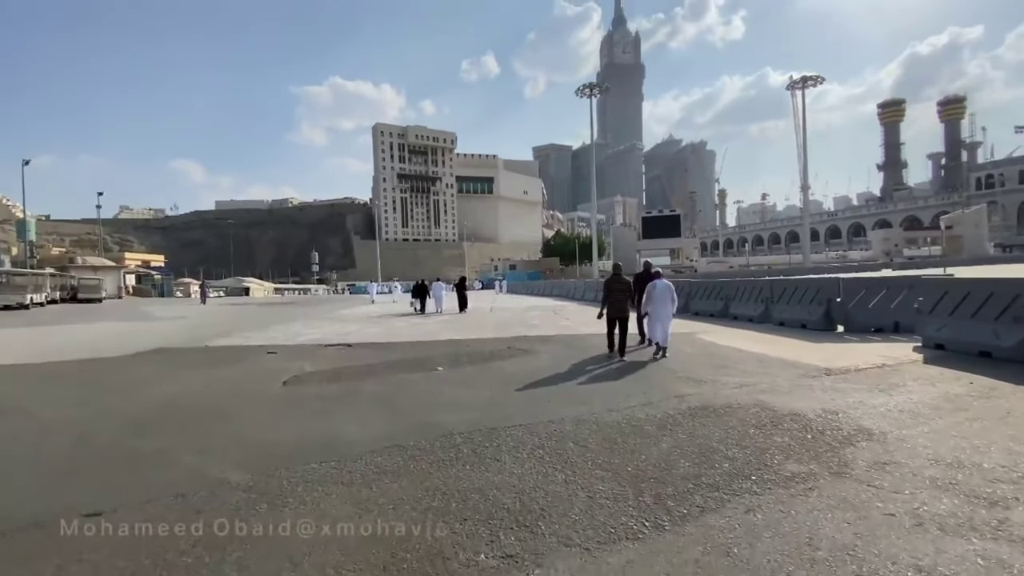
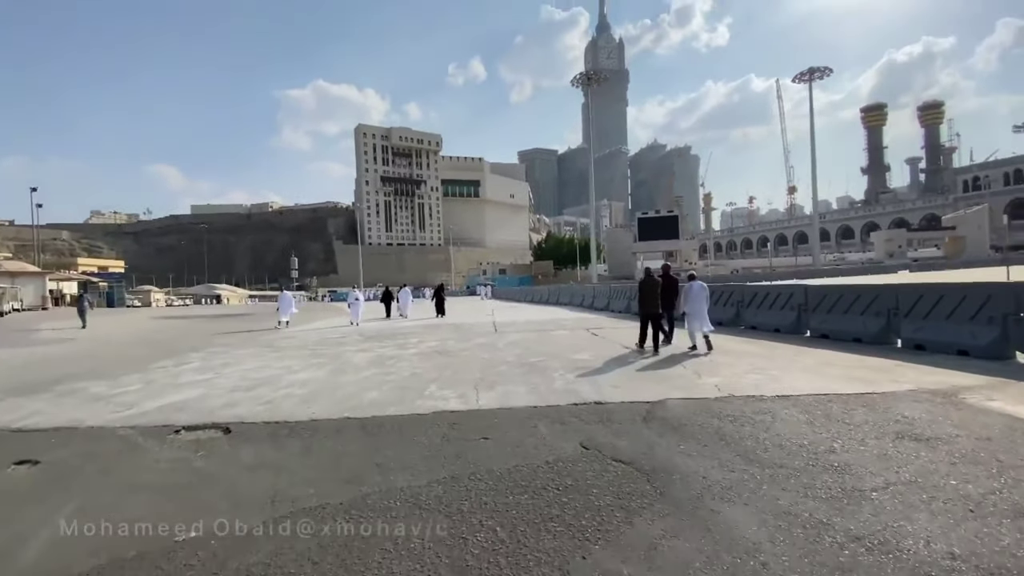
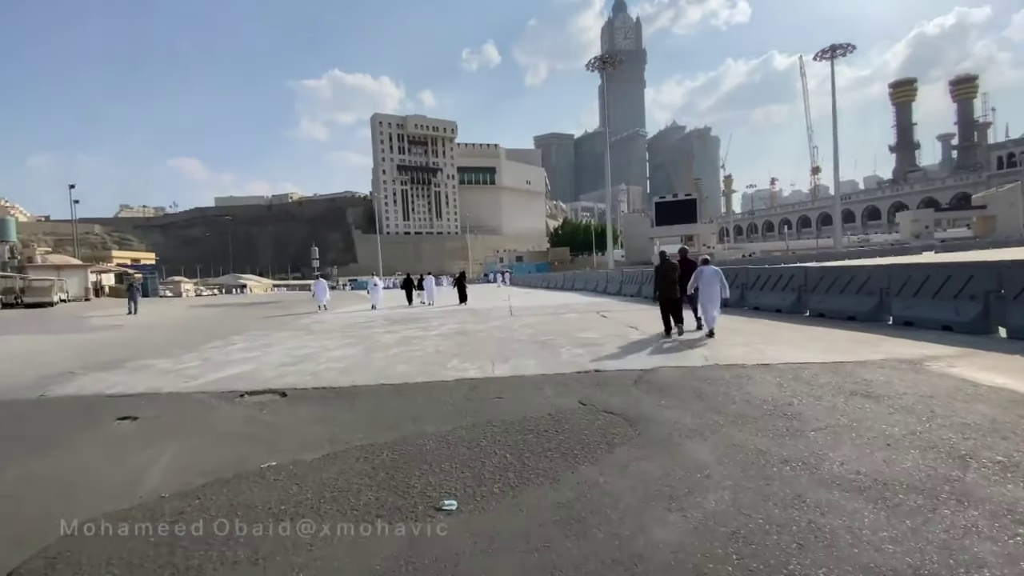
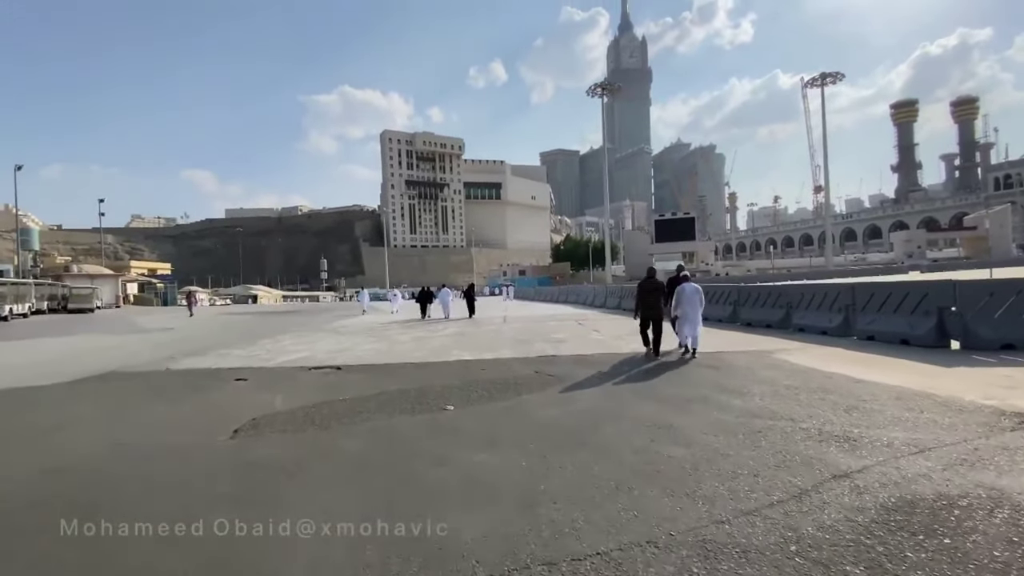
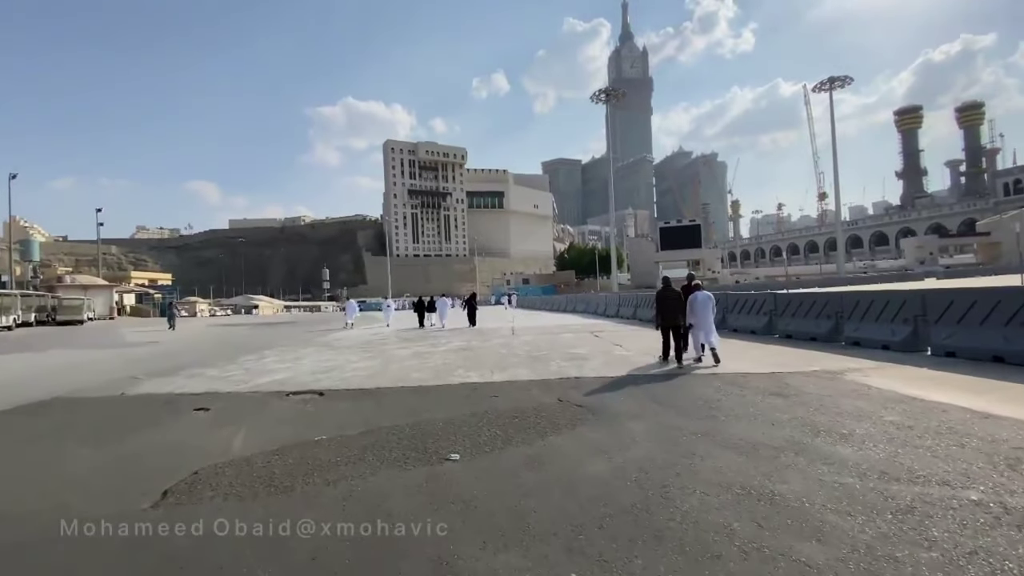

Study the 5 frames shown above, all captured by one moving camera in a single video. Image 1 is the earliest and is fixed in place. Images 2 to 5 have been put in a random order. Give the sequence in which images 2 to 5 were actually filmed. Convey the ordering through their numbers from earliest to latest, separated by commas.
4, 5, 3, 2
